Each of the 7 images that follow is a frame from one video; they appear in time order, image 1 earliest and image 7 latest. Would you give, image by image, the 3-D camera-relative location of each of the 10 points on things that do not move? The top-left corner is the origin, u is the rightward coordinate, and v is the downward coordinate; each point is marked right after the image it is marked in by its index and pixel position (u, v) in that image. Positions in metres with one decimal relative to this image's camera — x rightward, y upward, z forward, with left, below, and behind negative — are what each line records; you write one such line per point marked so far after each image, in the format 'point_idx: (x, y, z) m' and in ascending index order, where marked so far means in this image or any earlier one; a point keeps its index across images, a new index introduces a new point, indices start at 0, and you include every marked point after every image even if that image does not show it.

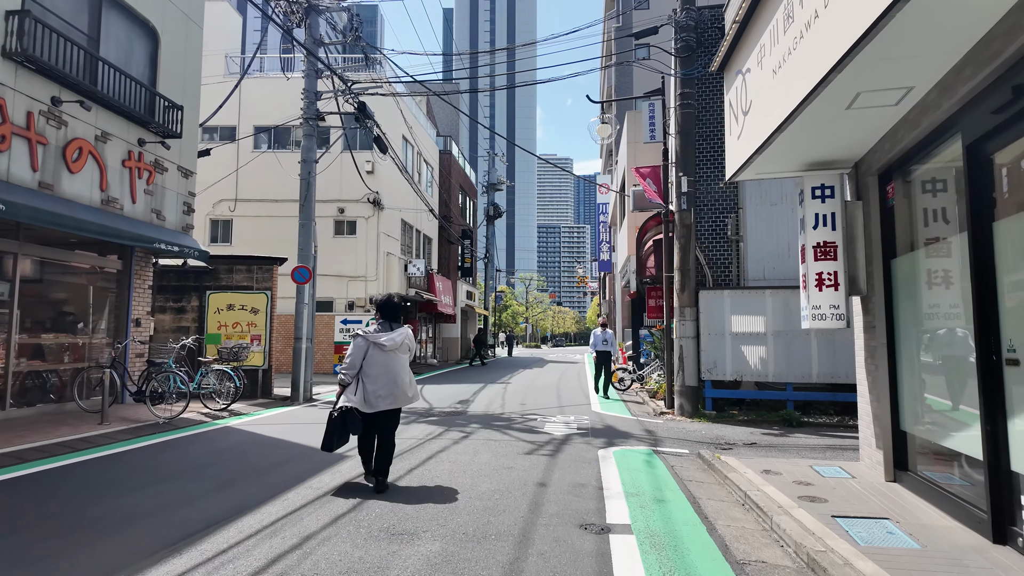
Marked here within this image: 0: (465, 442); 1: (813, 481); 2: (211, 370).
0: (-0.6, -1.9, +7.4) m
1: (+2.6, -1.7, +5.2) m
2: (-5.4, -1.5, +10.7) m
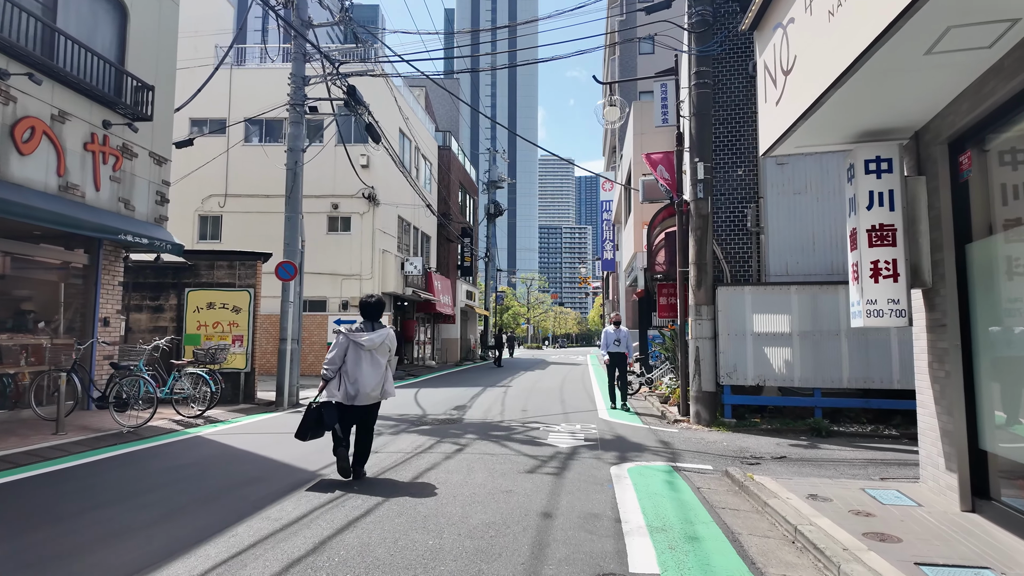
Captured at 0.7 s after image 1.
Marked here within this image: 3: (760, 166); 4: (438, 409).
0: (-0.6, -1.8, +6.6) m
1: (+2.6, -1.6, +4.3) m
2: (-5.4, -1.4, +9.9) m
3: (+4.2, +2.1, +10.1) m
4: (-1.3, -2.2, +10.7) m
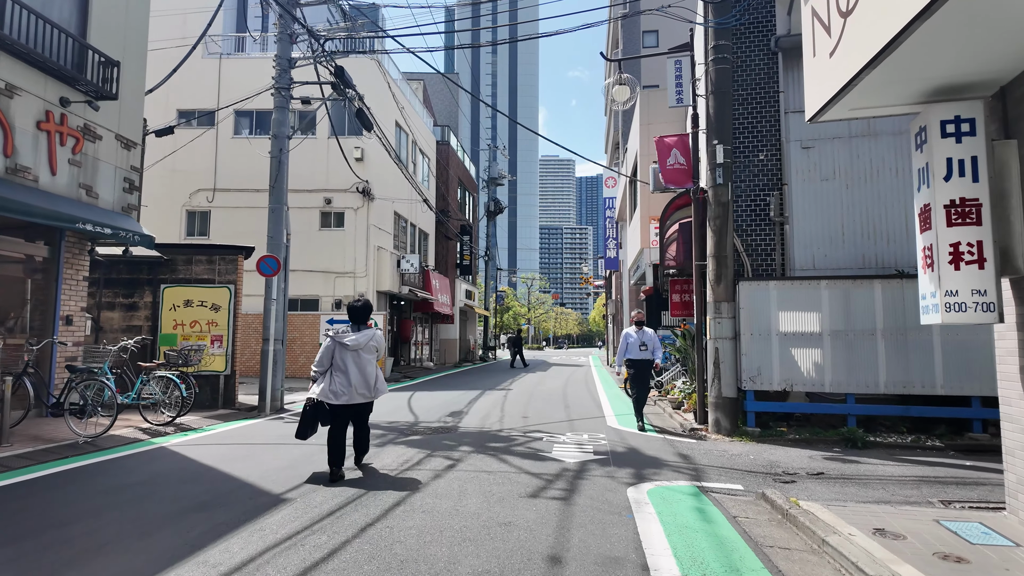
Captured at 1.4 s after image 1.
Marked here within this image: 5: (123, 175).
0: (-0.6, -1.8, +5.7) m
1: (+2.6, -1.5, +3.4) m
2: (-5.4, -1.3, +9.0) m
3: (+4.2, +2.1, +9.2) m
4: (-1.3, -2.1, +9.9) m
5: (-6.1, +1.8, +9.4) m
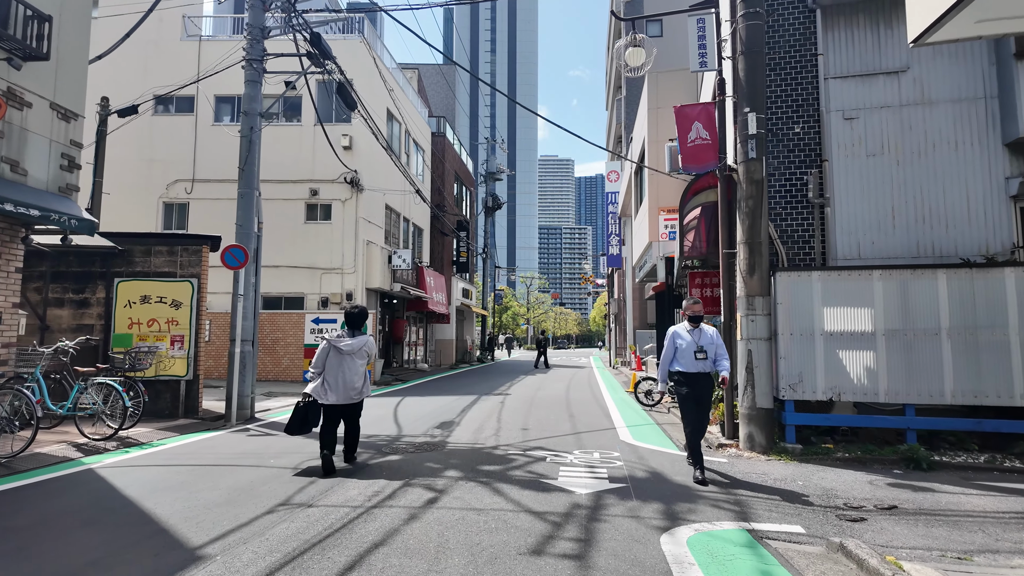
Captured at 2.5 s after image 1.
0: (-0.6, -1.7, +4.4) m
1: (+2.6, -1.4, +2.2) m
2: (-5.5, -1.2, +7.8) m
3: (+4.1, +2.2, +8.0) m
4: (-1.4, -2.0, +8.6) m
5: (-6.1, +1.9, +8.1) m
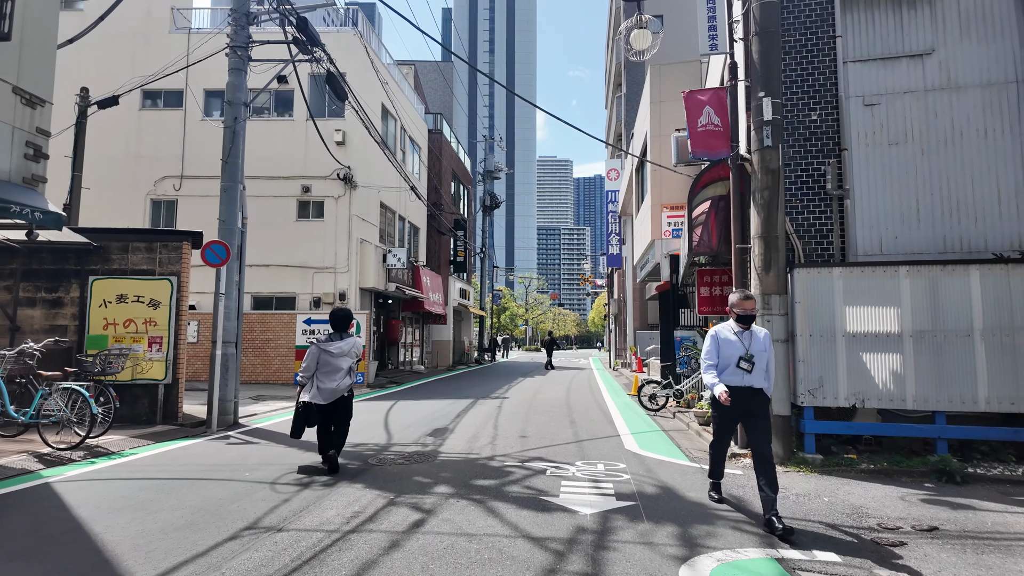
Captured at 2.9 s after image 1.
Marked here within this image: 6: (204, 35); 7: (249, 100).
0: (-0.6, -1.6, +3.9) m
1: (+2.5, -1.4, +1.7) m
2: (-5.5, -1.2, +7.2) m
3: (+4.1, +2.2, +7.5) m
4: (-1.4, -2.0, +8.1) m
5: (-6.2, +1.9, +7.6) m
6: (-9.7, +8.0, +18.9) m
7: (-4.6, +3.3, +10.6) m
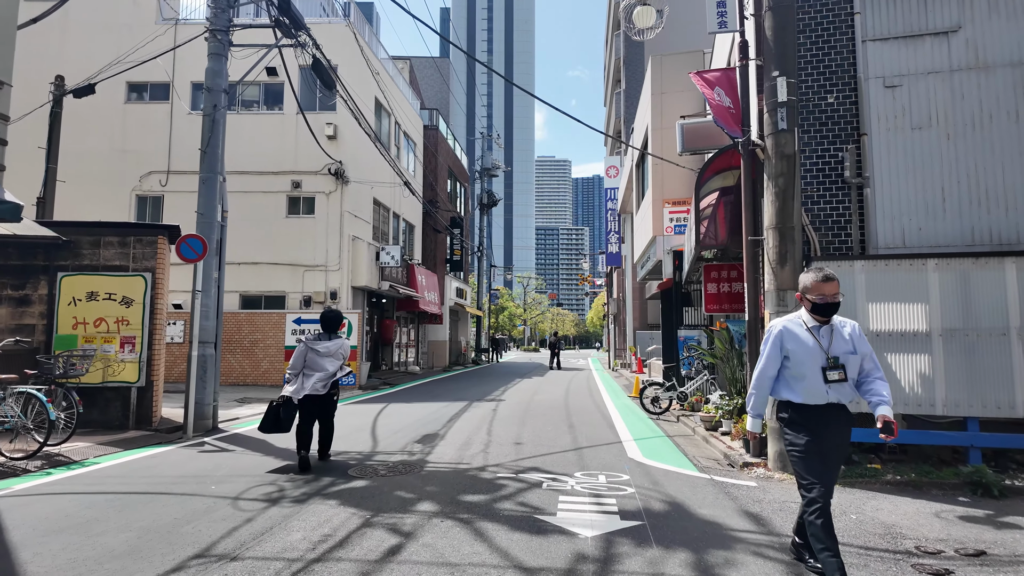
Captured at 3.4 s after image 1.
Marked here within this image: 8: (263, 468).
0: (-0.7, -1.6, +3.4) m
1: (+2.5, -1.3, +1.1) m
2: (-5.6, -1.2, +6.7) m
3: (+4.0, +2.3, +6.9) m
4: (-1.5, -1.9, +7.6) m
5: (-6.2, +1.9, +7.1) m
6: (-9.8, +8.0, +18.3) m
7: (-4.7, +3.4, +10.0) m
8: (-2.6, -1.9, +6.3) m
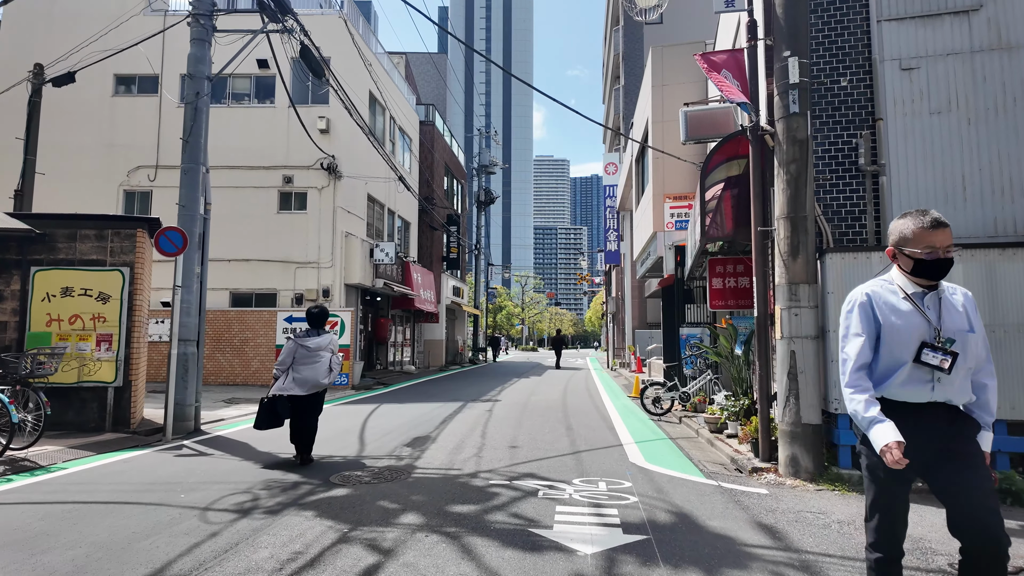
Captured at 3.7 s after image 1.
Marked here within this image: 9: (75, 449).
0: (-0.7, -1.5, +3.0) m
1: (+2.4, -1.3, +0.7) m
2: (-5.6, -1.1, +6.3) m
3: (+4.0, +2.4, +6.5) m
4: (-1.5, -1.9, +7.2) m
5: (-6.3, +2.0, +6.6) m
6: (-9.9, +8.1, +17.9) m
7: (-4.8, +3.4, +9.6) m
8: (-2.7, -1.8, +5.9) m
9: (-5.3, -1.9, +7.3) m
